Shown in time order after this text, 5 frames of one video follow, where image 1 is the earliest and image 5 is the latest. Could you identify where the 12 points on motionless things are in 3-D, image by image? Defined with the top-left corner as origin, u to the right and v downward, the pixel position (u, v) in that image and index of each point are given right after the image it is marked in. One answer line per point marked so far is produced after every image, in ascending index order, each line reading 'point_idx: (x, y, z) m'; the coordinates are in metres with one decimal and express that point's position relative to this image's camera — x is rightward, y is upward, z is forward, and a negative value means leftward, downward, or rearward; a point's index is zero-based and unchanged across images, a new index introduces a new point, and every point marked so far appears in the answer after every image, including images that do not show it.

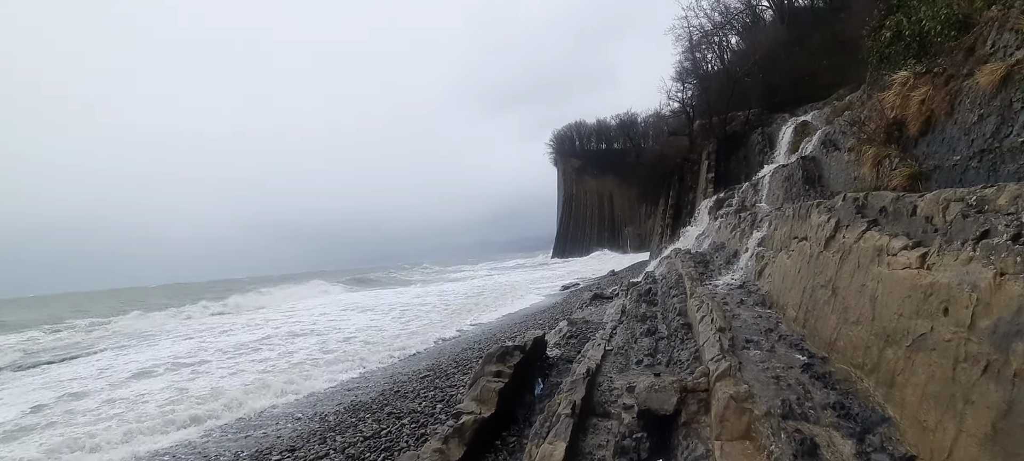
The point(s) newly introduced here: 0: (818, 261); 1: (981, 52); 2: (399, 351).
0: (+3.2, -0.3, +4.7) m
1: (+5.6, +2.1, +5.3) m
2: (-2.8, -3.0, +11.3) m
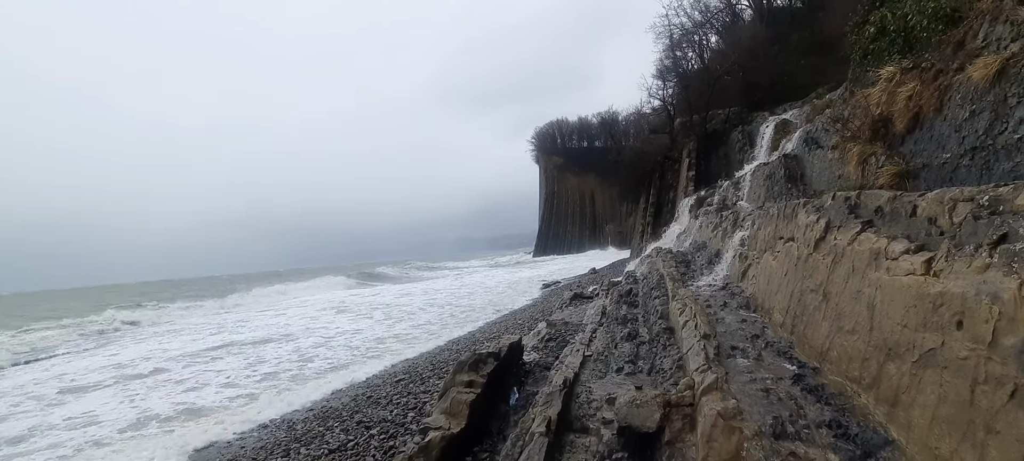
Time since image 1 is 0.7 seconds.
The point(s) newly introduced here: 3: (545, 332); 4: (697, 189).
0: (+2.9, -0.3, +4.4) m
1: (+5.3, +2.1, +5.1) m
2: (-3.4, -3.0, +10.9) m
3: (+0.6, -2.0, +8.7) m
4: (+8.1, +1.8, +19.3) m
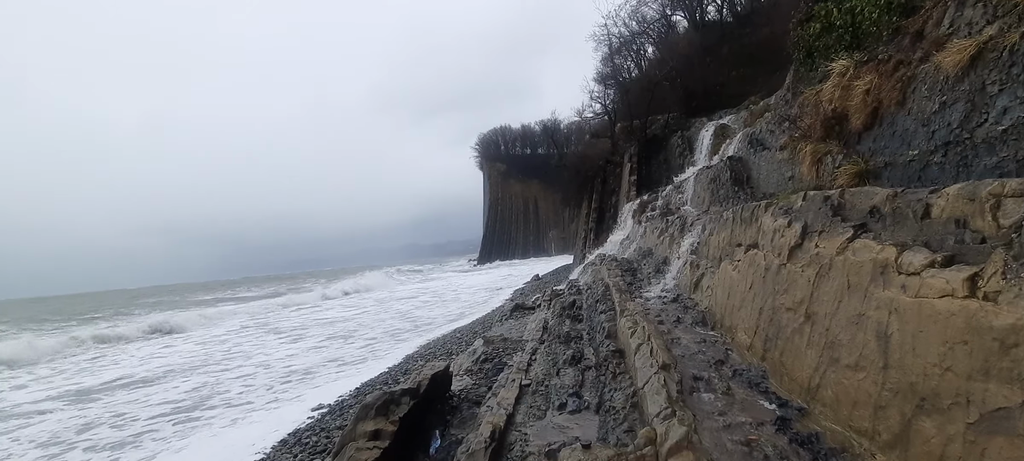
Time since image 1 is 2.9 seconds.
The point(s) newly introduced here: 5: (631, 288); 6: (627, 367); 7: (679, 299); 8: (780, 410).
0: (+2.2, -0.4, +3.7) m
1: (+4.5, +2.1, +4.7) m
2: (-4.8, -3.1, +9.3) m
3: (-0.6, -2.1, +7.7) m
4: (+5.5, +1.6, +19.2) m
5: (+2.0, -1.0, +7.5) m
6: (+1.1, -1.4, +4.5) m
7: (+2.3, -0.9, +6.1) m
8: (+1.8, -1.2, +3.1) m
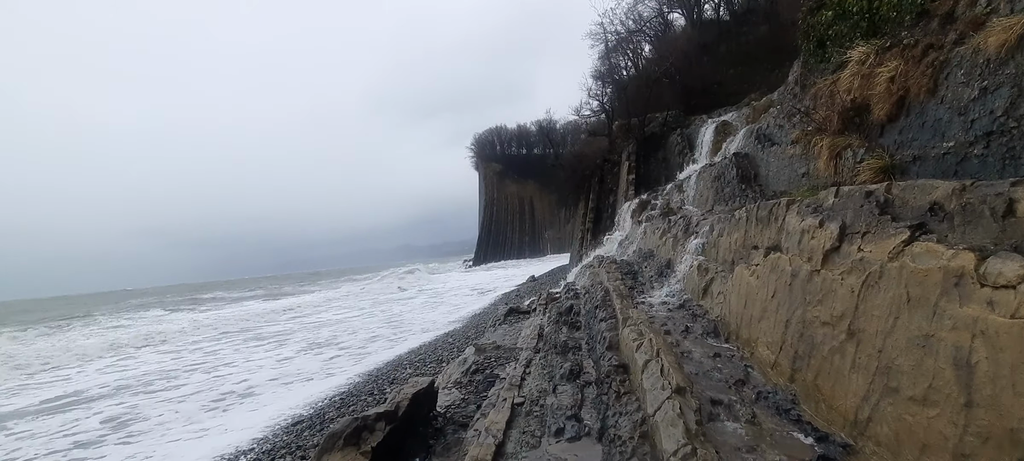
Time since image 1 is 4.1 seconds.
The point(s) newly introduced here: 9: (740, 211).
0: (+2.1, -0.4, +3.2) m
1: (+4.4, +2.1, +4.2) m
2: (-4.9, -3.1, +8.7) m
3: (-0.7, -2.1, +7.2) m
4: (+5.3, +1.6, +18.7) m
5: (+1.9, -1.0, +7.0) m
6: (+1.1, -1.4, +4.0) m
7: (+2.2, -0.9, +5.6) m
8: (+1.8, -1.2, +2.6) m
9: (+2.6, +0.2, +5.1) m
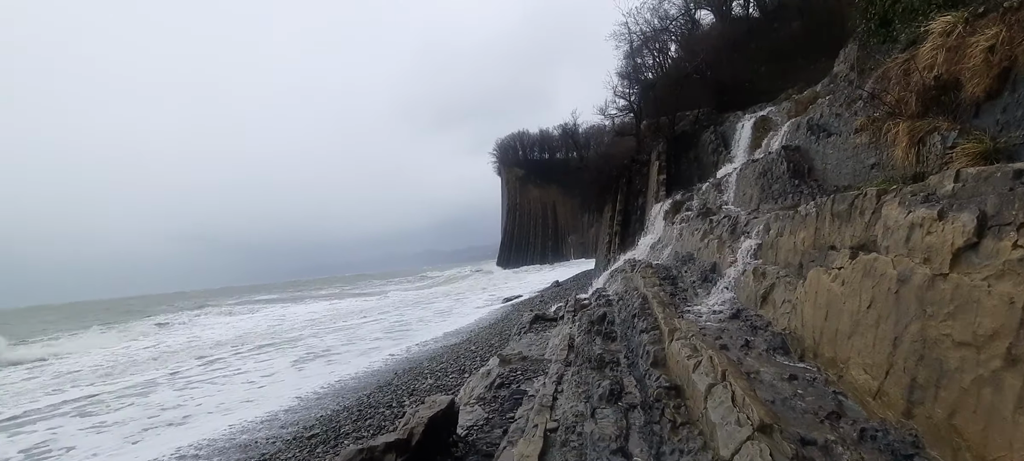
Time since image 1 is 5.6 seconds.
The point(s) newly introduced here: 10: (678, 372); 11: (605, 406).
0: (+2.3, -0.3, +2.5) m
1: (+4.6, +2.1, +3.4) m
2: (-4.4, -3.2, +8.3) m
3: (-0.3, -2.1, +6.6) m
4: (+6.2, +1.4, +17.9) m
5: (+2.3, -1.0, +6.3) m
6: (+1.3, -1.3, +3.3) m
7: (+2.5, -0.9, +4.9) m
8: (+2.0, -1.2, +1.9) m
9: (+2.9, +0.2, +4.4) m
10: (+1.4, -1.2, +3.9) m
11: (+0.8, -1.6, +4.0) m
